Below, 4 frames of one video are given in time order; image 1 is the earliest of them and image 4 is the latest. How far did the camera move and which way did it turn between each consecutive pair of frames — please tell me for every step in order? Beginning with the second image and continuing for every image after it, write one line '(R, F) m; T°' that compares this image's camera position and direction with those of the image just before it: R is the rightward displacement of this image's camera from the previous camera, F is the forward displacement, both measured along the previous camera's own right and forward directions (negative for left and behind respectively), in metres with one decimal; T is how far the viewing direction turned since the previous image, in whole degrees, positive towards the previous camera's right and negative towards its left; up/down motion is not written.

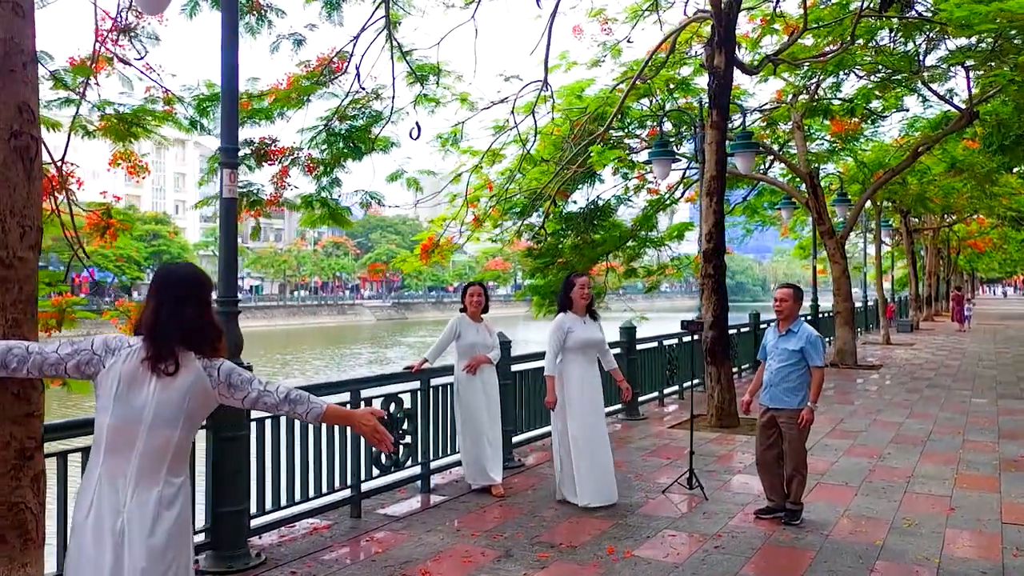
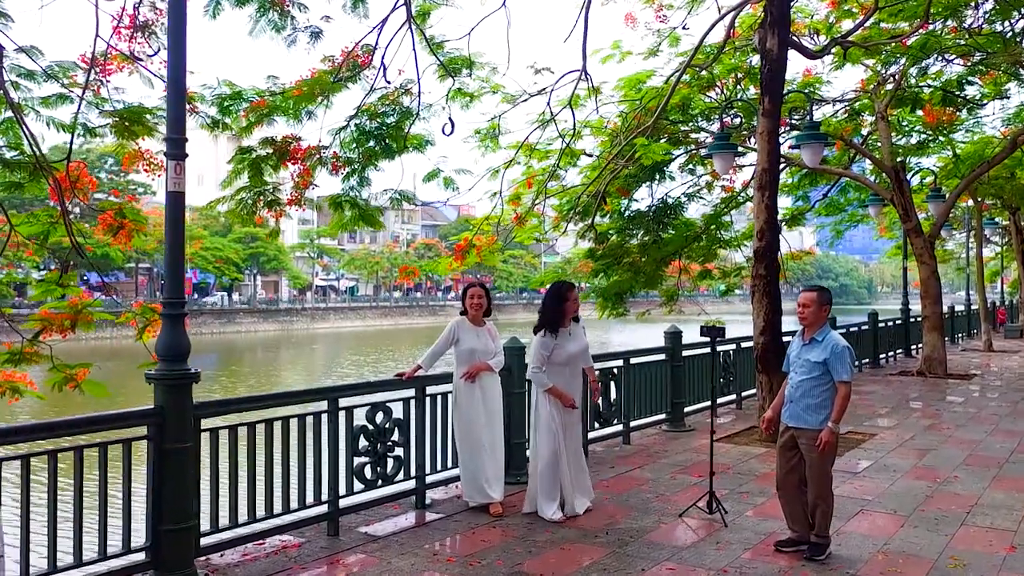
(+0.6, +0.5) m; -6°
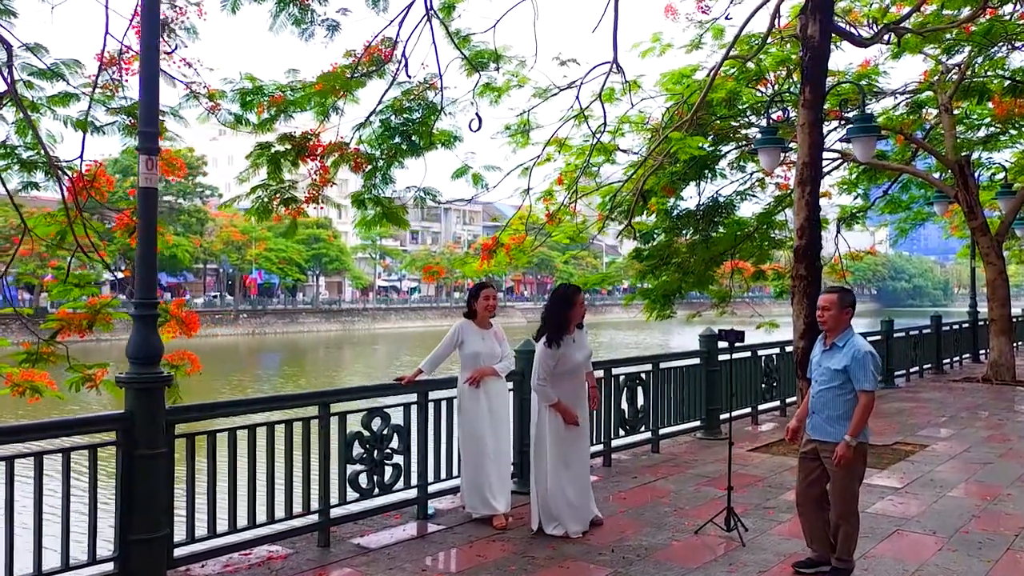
(+0.3, +0.3) m; -4°
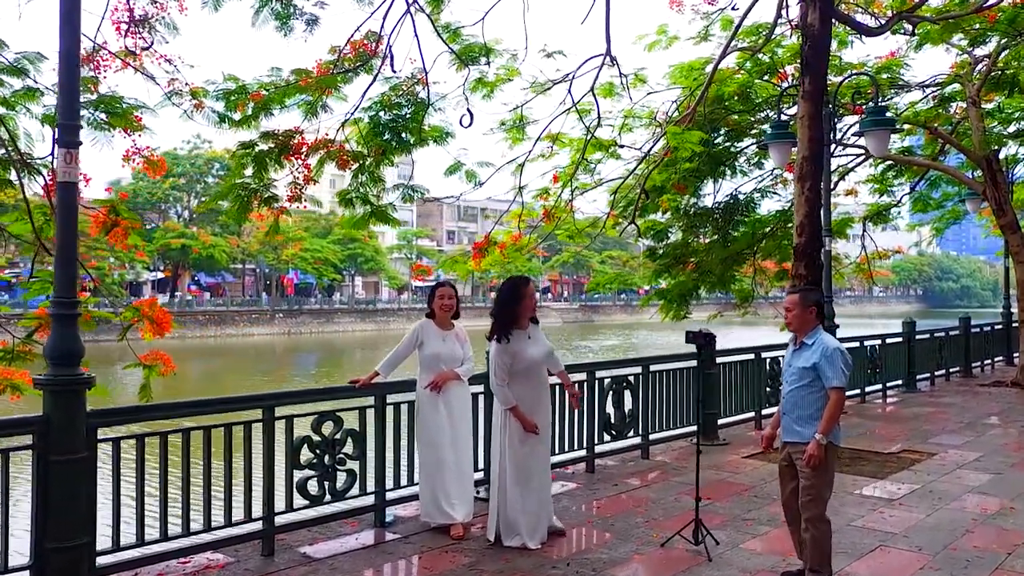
(+0.4, +0.2) m; -3°
